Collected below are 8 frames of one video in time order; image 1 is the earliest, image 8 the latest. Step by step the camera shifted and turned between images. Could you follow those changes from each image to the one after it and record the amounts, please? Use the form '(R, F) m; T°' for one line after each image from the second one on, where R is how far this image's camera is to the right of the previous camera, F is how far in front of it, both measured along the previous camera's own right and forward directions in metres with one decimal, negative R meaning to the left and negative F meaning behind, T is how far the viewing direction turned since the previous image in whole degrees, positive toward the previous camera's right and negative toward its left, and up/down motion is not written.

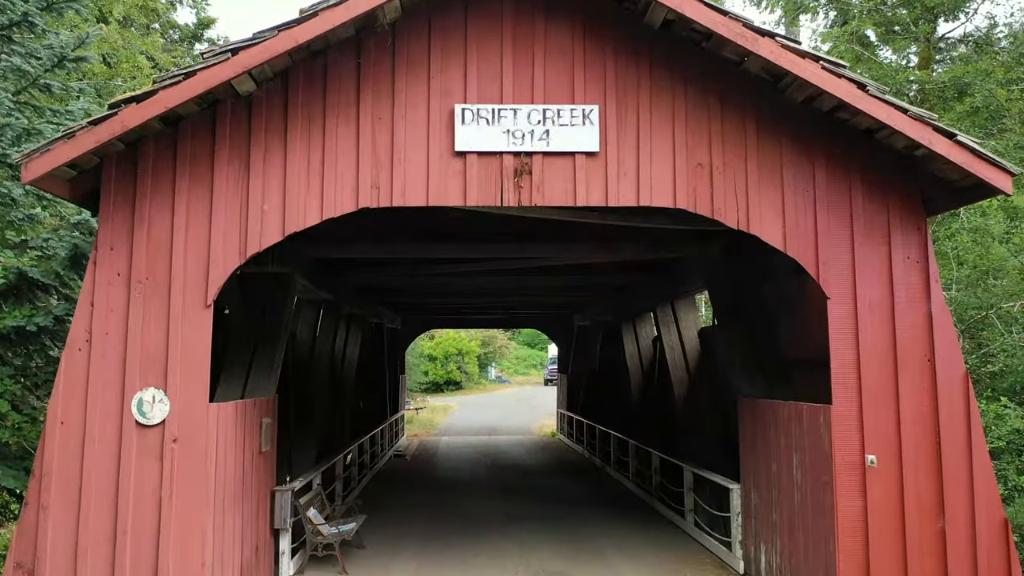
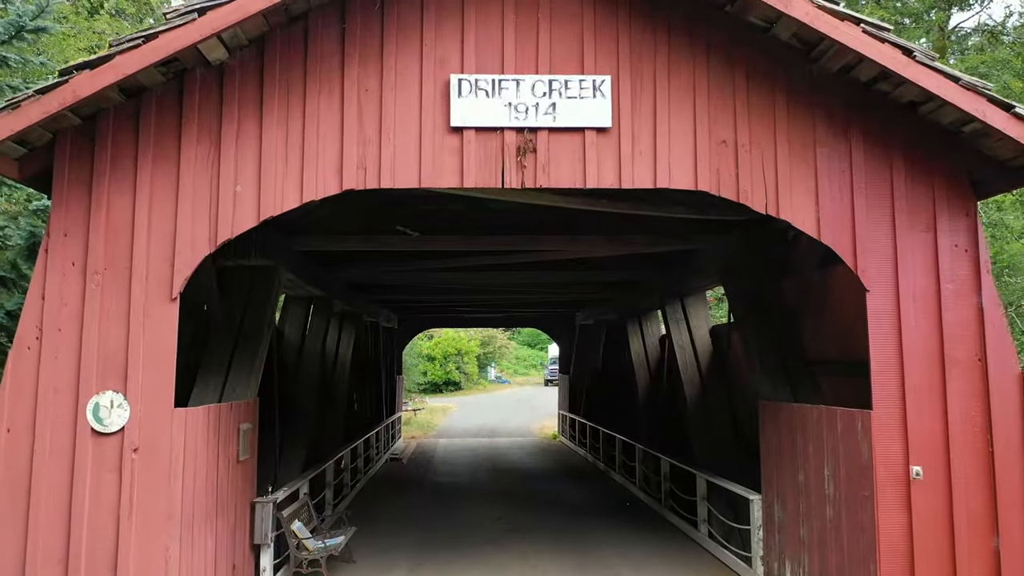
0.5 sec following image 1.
(0.0, +0.4) m; 0°
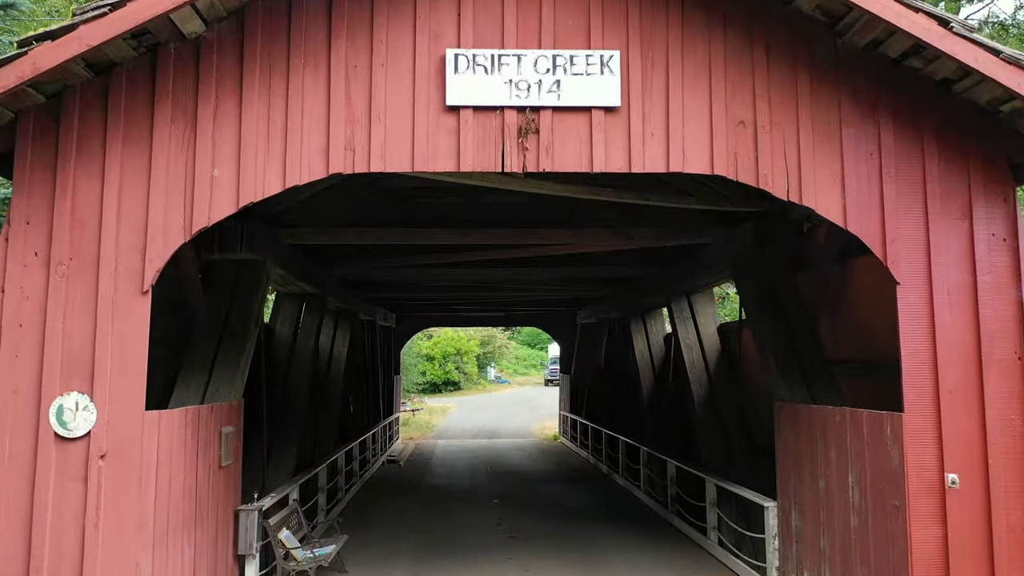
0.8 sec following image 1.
(0.0, +0.3) m; 0°
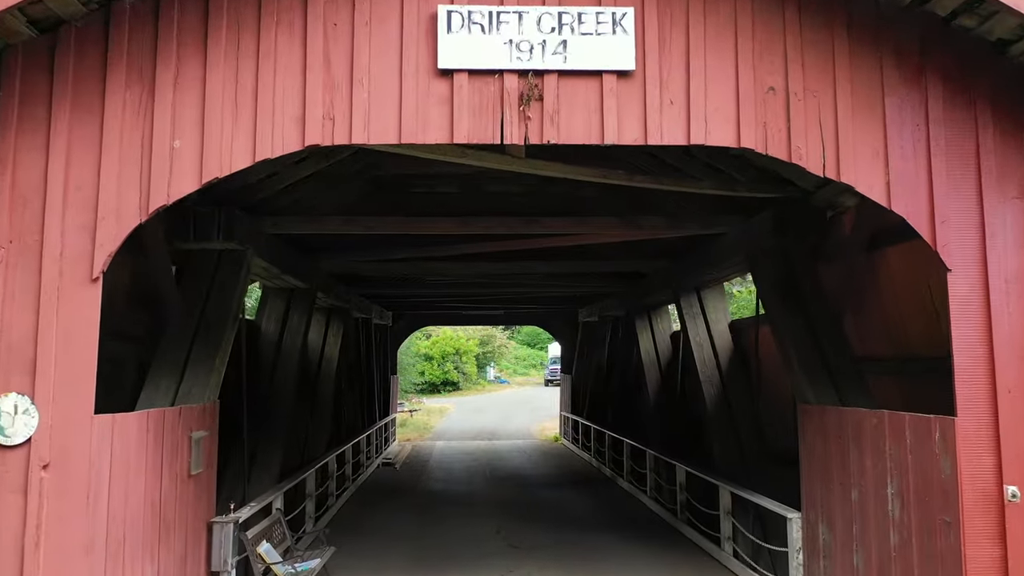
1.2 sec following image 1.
(0.0, +0.4) m; 0°
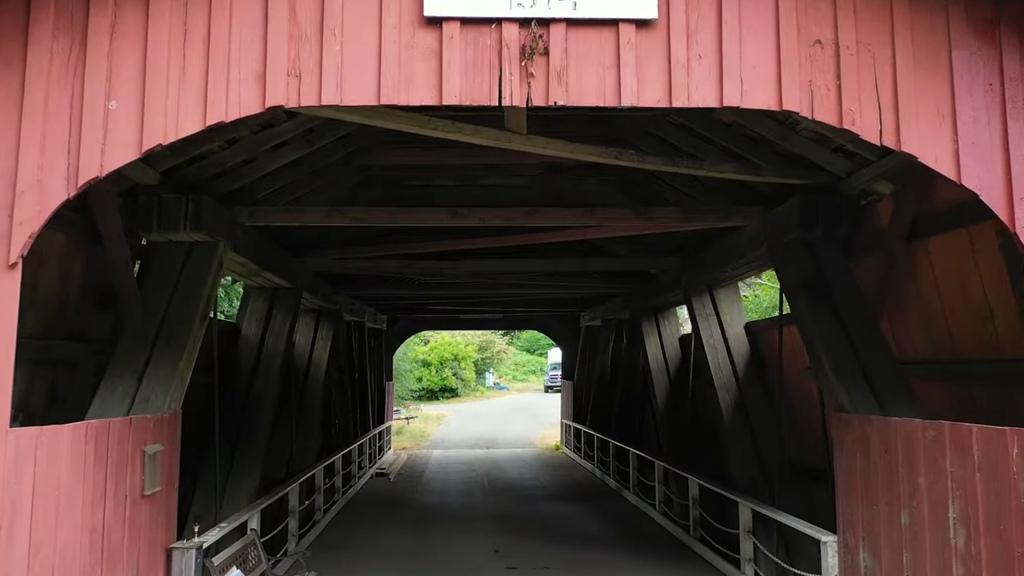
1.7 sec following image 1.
(0.0, +0.5) m; 0°
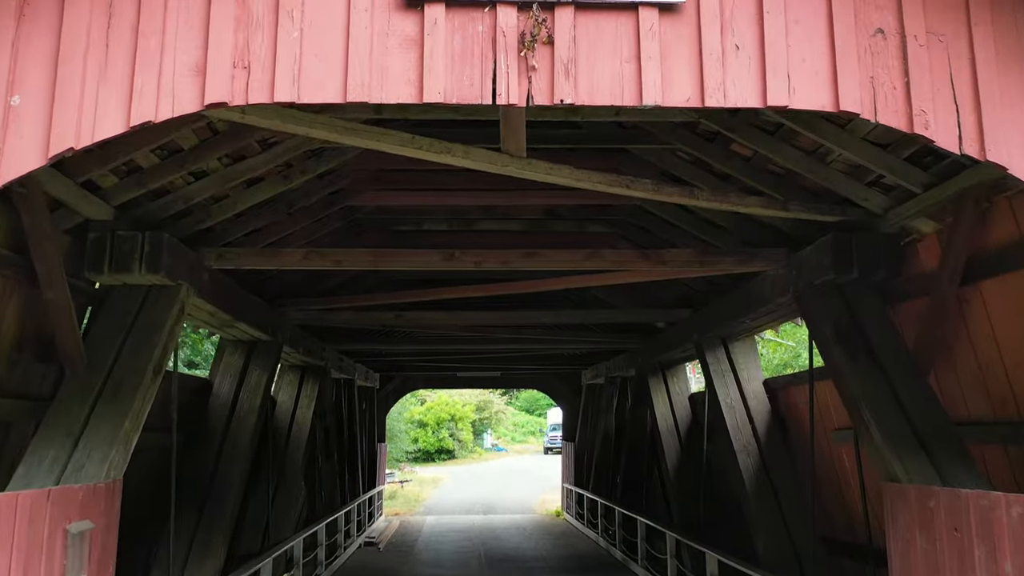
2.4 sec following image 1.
(0.0, +0.5) m; 0°
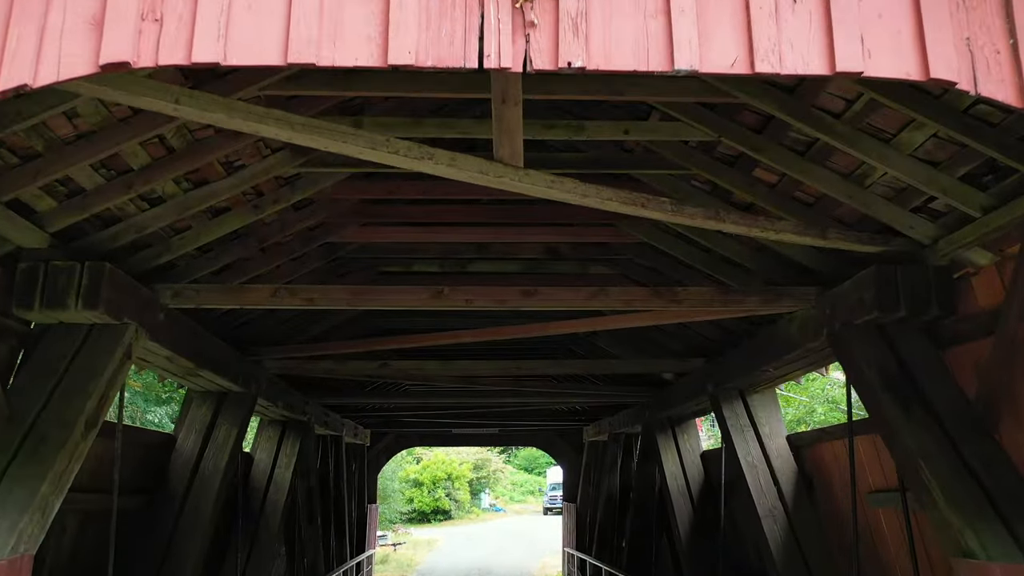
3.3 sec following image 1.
(0.0, +0.5) m; 0°
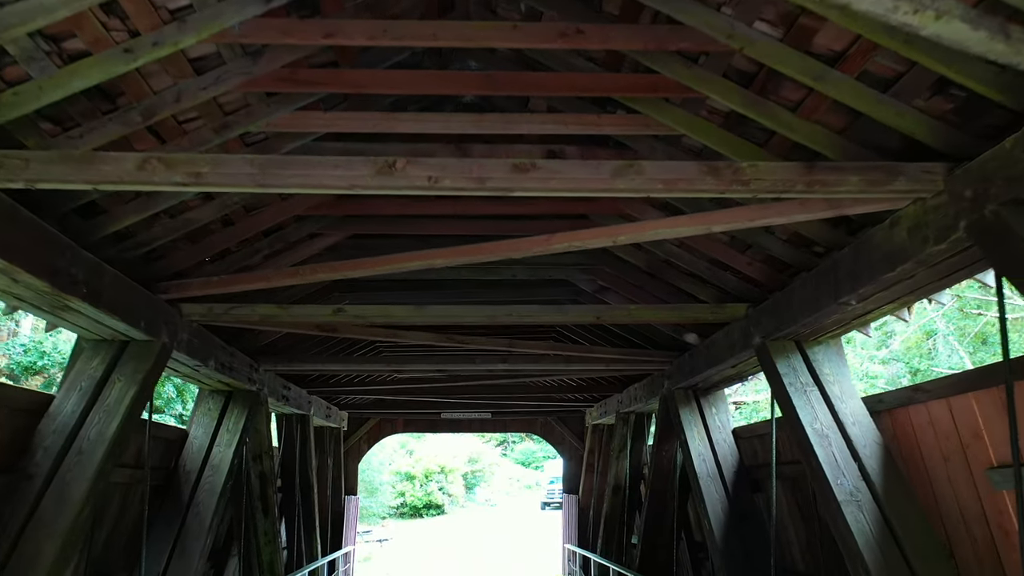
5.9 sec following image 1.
(0.0, +1.3) m; 0°
